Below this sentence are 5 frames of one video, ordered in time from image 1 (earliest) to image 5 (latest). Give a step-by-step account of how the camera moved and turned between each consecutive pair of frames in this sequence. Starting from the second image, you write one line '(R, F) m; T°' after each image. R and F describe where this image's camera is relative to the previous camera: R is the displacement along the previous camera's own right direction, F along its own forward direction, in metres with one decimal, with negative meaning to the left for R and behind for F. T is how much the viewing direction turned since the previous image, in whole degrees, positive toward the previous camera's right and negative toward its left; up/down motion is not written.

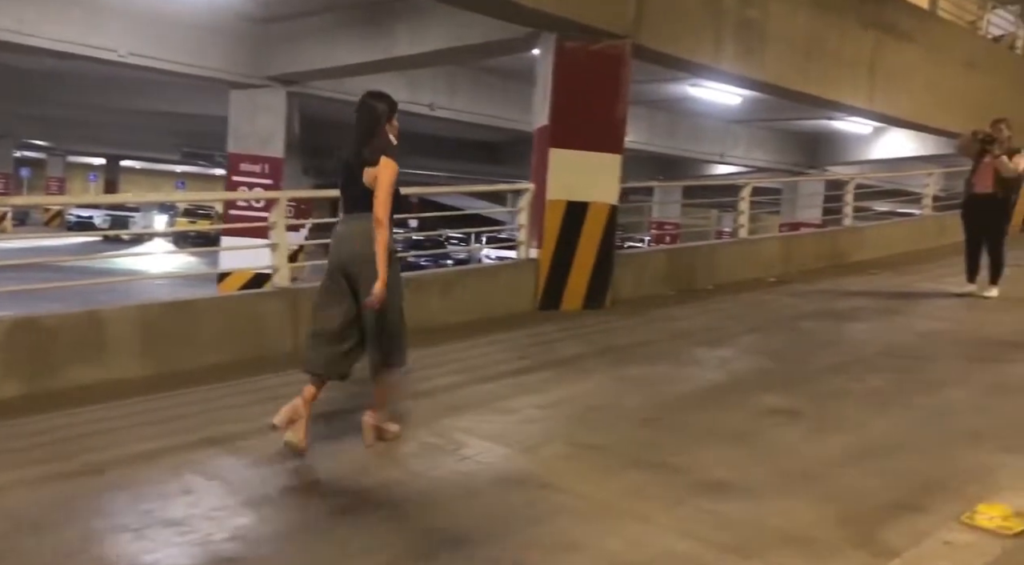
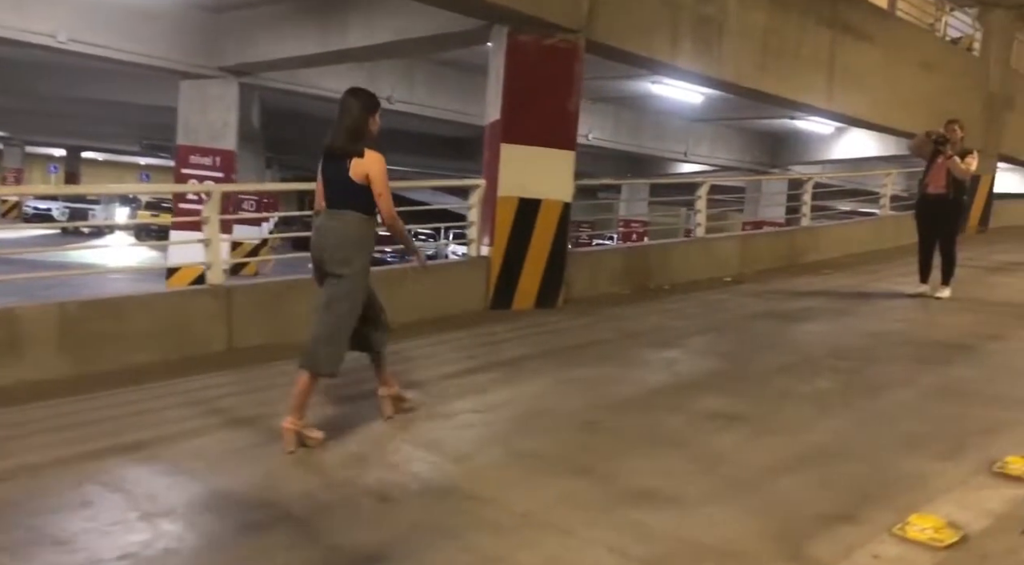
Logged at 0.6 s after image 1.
(+0.2, +0.2) m; +2°
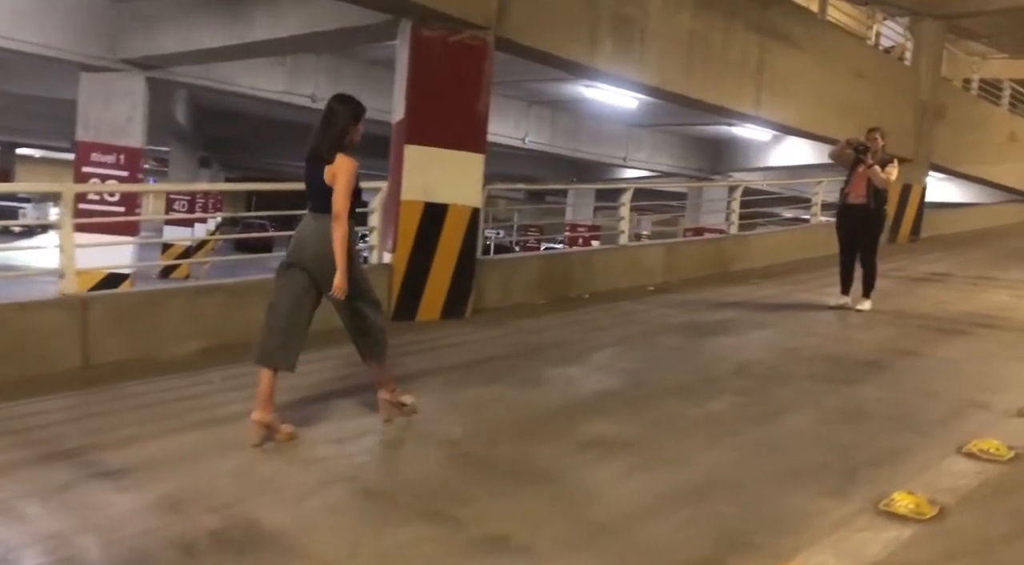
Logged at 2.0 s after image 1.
(+0.5, +0.4) m; +3°
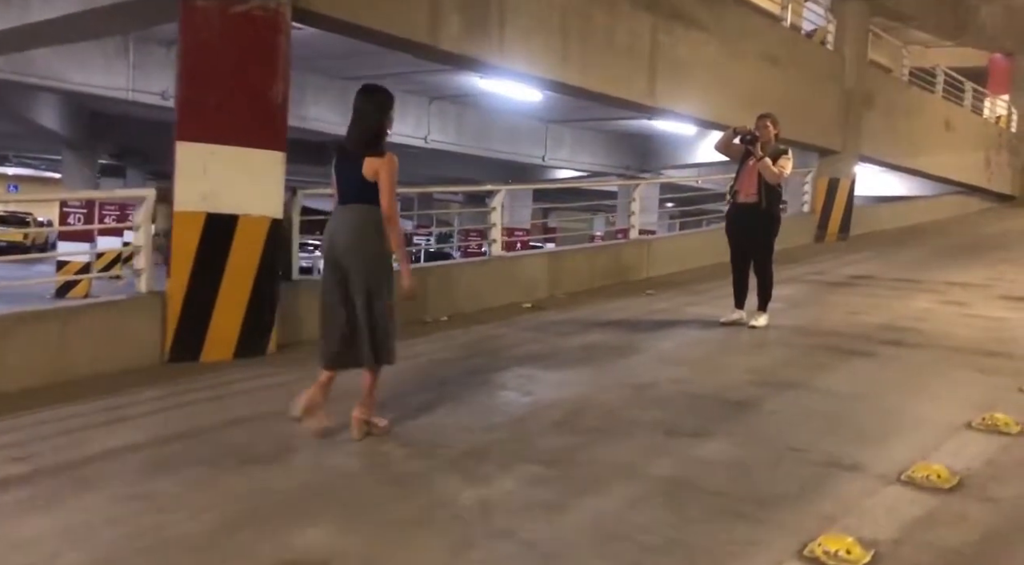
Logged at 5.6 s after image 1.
(+1.2, +1.5) m; +2°
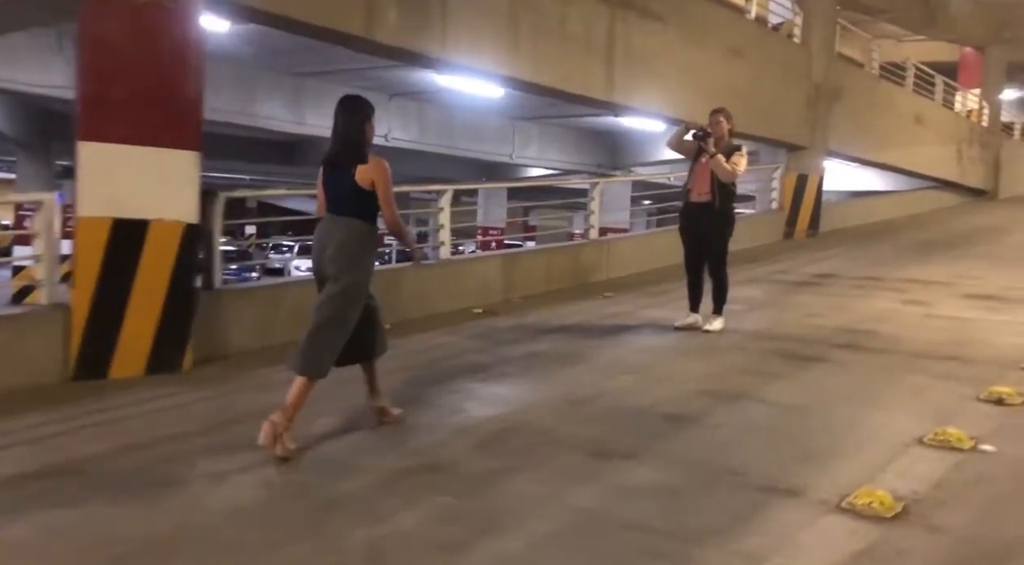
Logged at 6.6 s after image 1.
(+0.4, +0.4) m; +1°
